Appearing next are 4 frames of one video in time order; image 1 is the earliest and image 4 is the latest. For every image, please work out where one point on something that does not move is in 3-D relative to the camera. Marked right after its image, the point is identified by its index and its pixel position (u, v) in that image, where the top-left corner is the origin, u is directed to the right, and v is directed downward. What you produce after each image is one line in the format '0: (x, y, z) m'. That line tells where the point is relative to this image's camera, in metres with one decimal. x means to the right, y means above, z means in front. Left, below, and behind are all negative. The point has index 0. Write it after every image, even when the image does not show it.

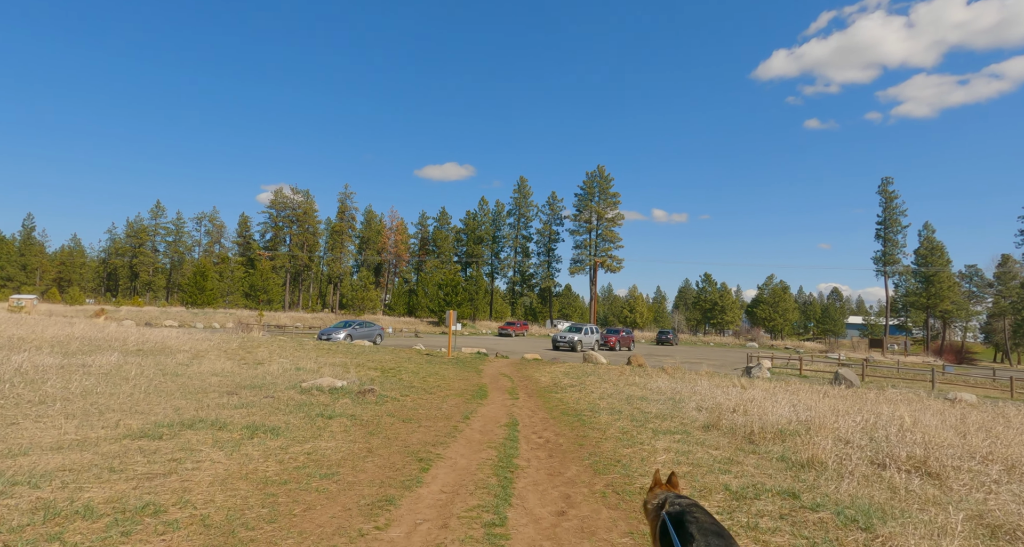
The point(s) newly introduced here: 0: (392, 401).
0: (-2.5, -2.7, +12.7) m
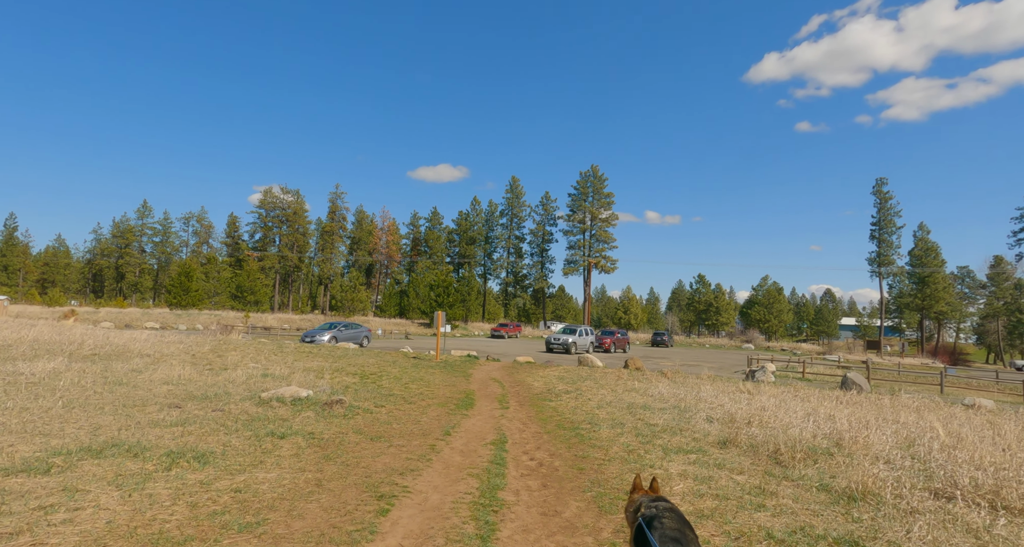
0: (-2.8, -2.6, +11.1) m
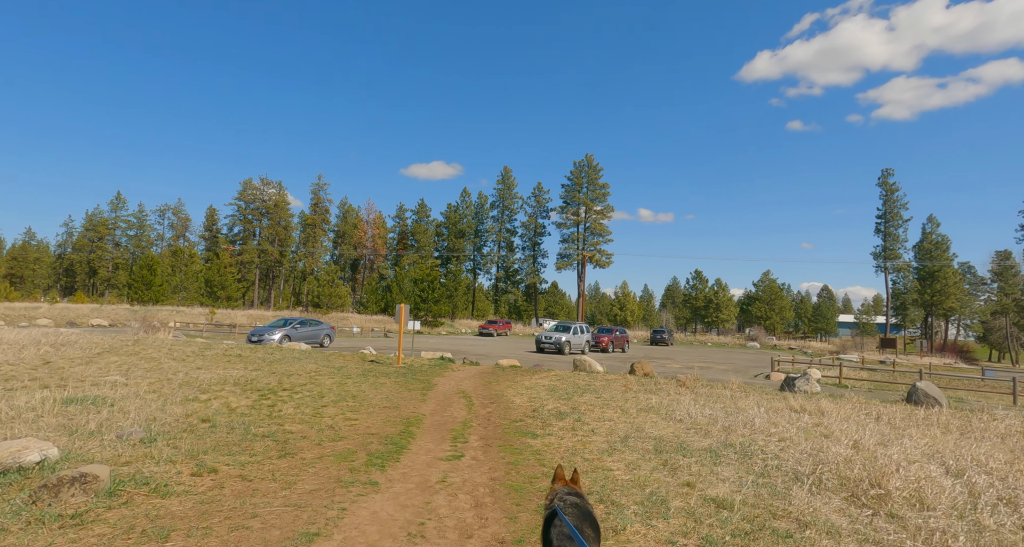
0: (-3.3, -2.0, +5.4) m
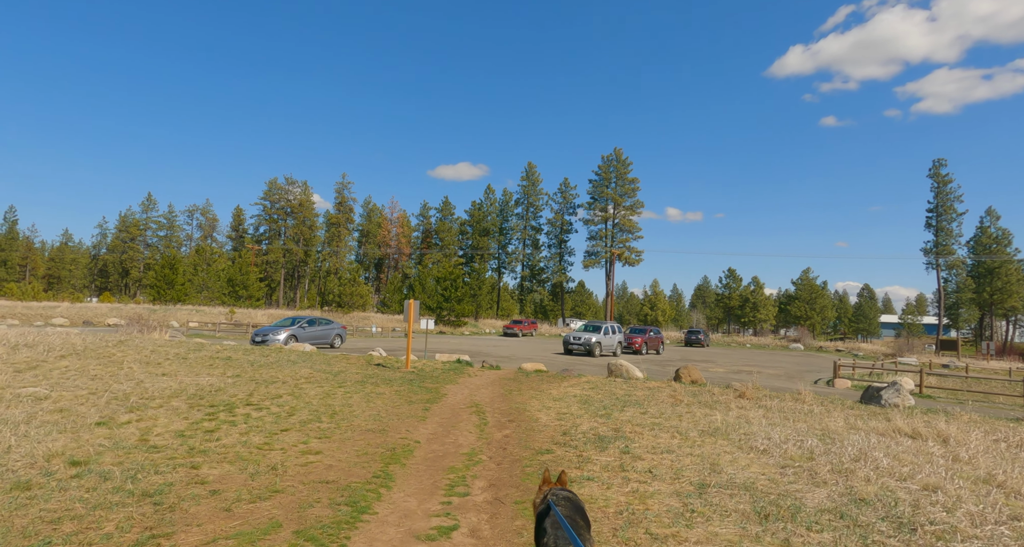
0: (-3.3, -1.7, +2.2) m
